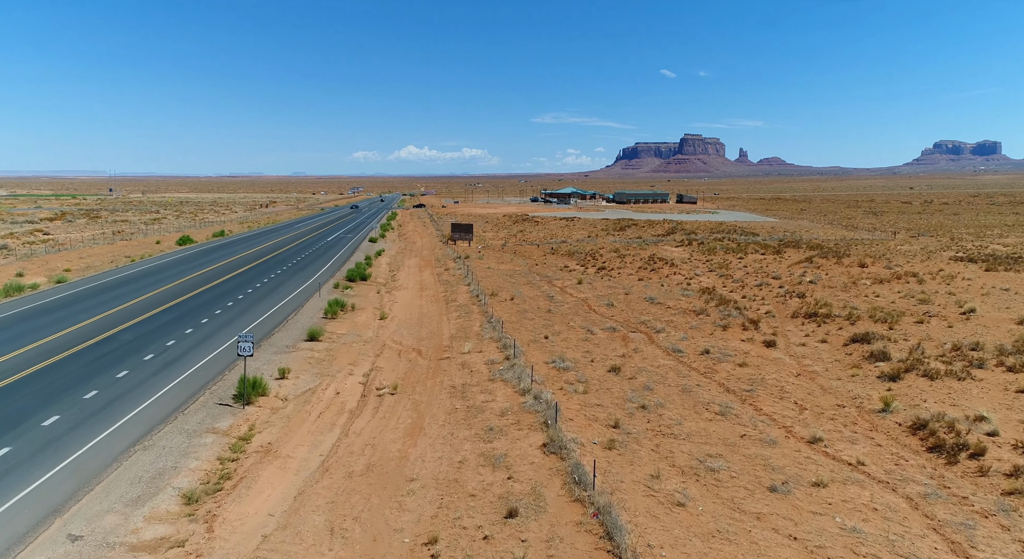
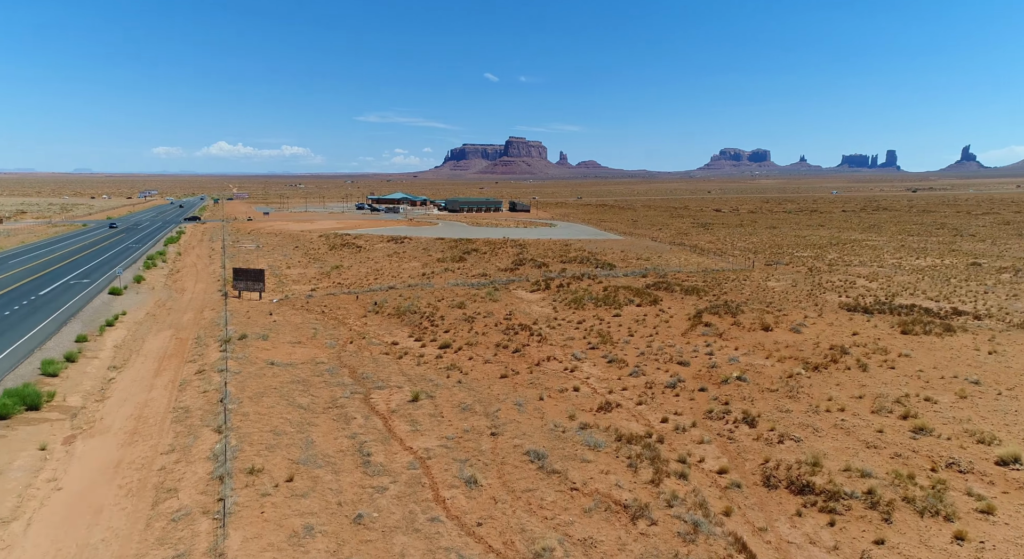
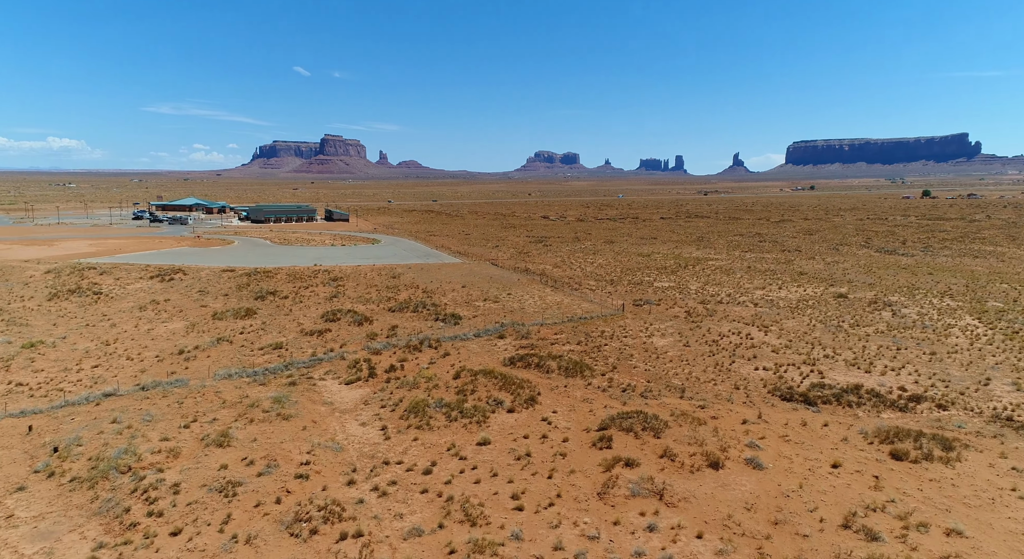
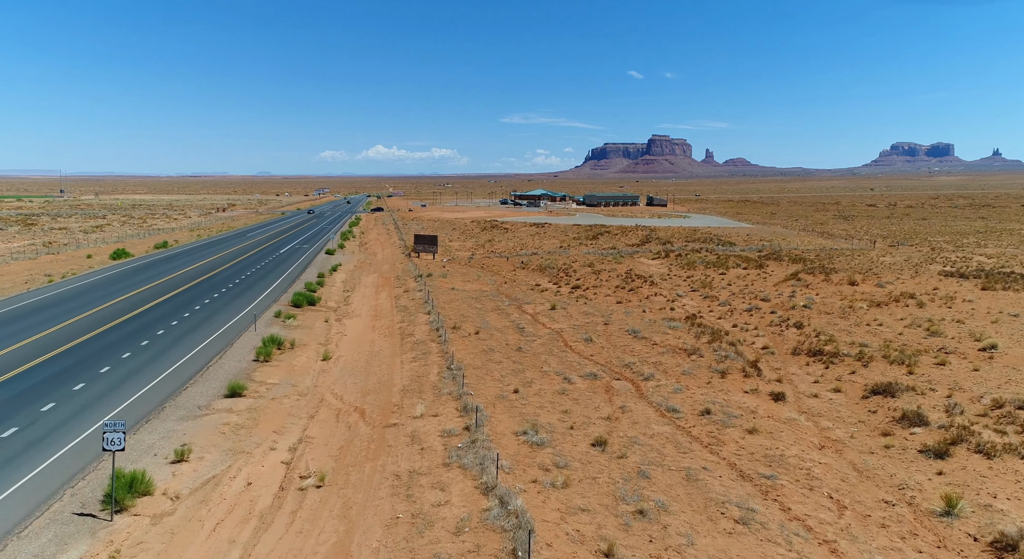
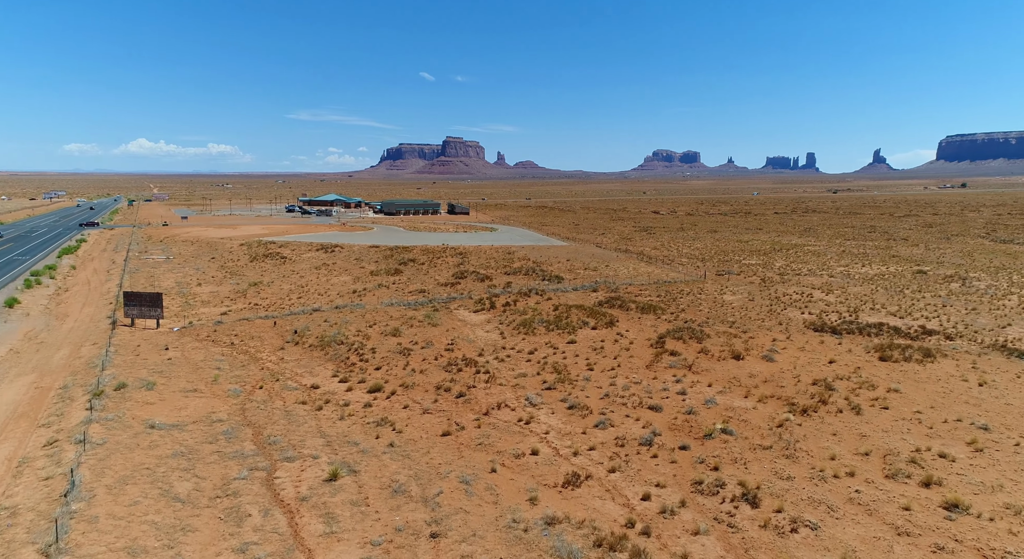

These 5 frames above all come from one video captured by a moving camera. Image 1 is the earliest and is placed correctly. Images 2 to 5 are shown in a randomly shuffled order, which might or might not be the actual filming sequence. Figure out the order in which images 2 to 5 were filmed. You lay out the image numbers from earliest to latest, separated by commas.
4, 2, 5, 3
